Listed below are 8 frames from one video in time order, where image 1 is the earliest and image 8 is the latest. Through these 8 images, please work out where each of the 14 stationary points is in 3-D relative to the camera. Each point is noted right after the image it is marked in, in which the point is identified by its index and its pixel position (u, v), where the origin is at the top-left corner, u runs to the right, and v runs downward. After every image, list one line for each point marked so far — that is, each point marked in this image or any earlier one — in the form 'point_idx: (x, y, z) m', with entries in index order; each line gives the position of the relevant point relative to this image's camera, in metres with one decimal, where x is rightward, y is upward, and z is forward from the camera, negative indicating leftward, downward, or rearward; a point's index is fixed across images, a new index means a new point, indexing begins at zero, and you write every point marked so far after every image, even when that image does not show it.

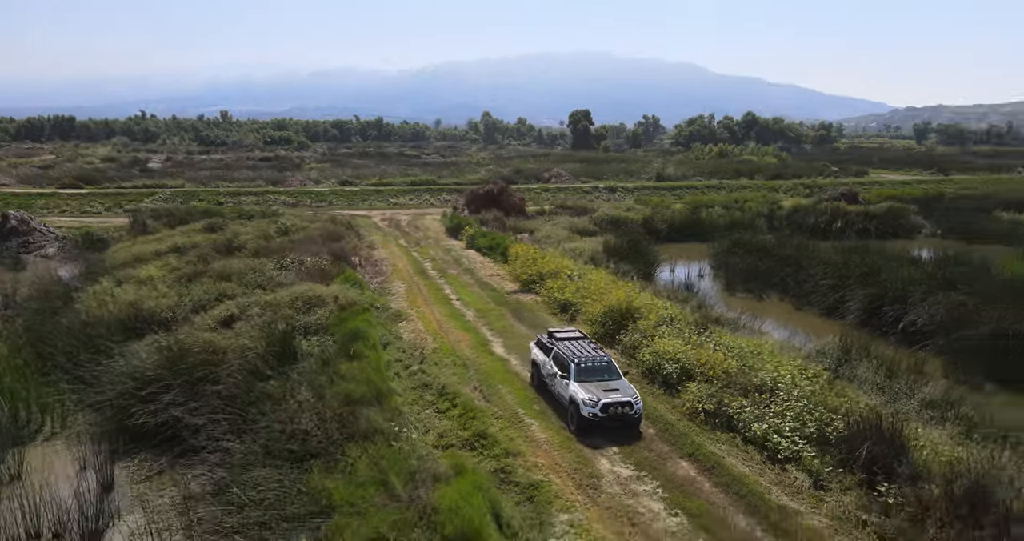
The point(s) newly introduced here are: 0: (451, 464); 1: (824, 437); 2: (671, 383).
0: (-0.4, -2.1, +8.1) m
1: (+4.0, -2.0, +8.8) m
2: (+2.5, -1.6, +11.4) m
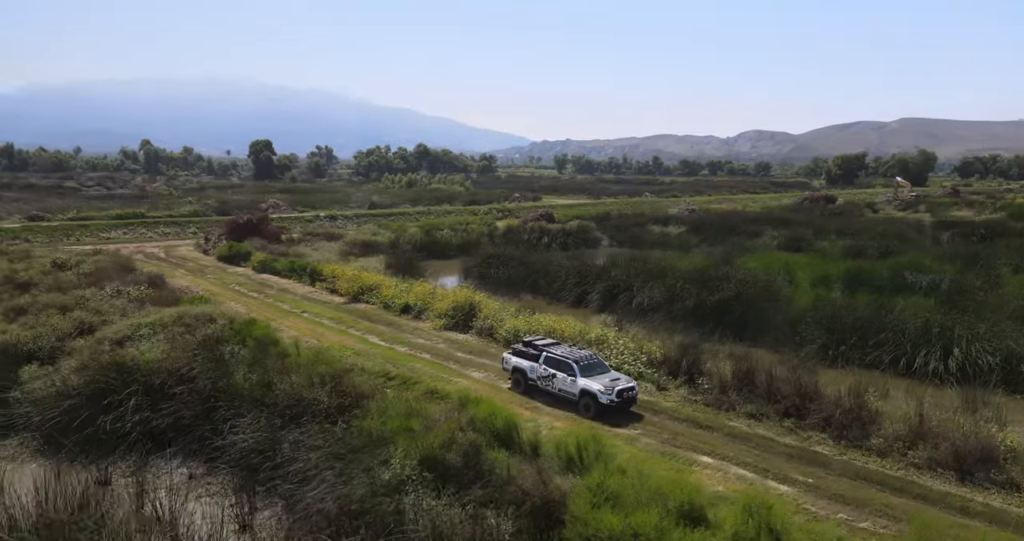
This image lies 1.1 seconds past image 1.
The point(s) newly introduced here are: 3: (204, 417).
0: (-0.8, -2.0, +11.5) m
1: (+2.9, -1.7, +14.0) m
2: (+0.5, -1.5, +15.7) m
3: (-4.8, -2.3, +12.1) m
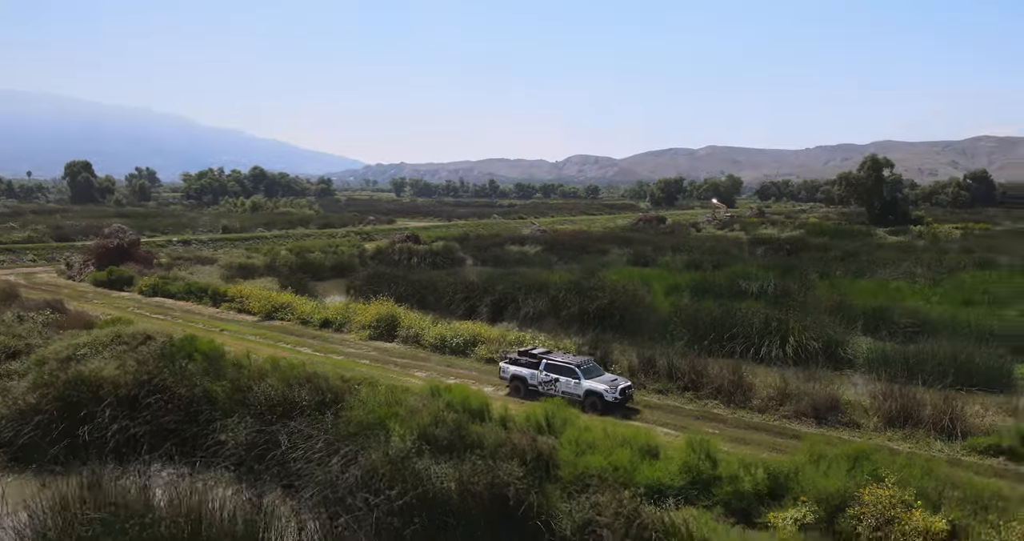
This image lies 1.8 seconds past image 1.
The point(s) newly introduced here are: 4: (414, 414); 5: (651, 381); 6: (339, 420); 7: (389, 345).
0: (-1.5, -2.2, +13.4) m
1: (+1.6, -1.9, +16.7) m
2: (-1.2, -1.8, +17.8) m
3: (-5.6, -2.6, +13.1) m
4: (-1.6, -2.3, +12.1) m
5: (+3.1, -2.1, +15.4) m
6: (-2.8, -2.4, +12.2) m
7: (-3.0, -1.8, +18.5) m
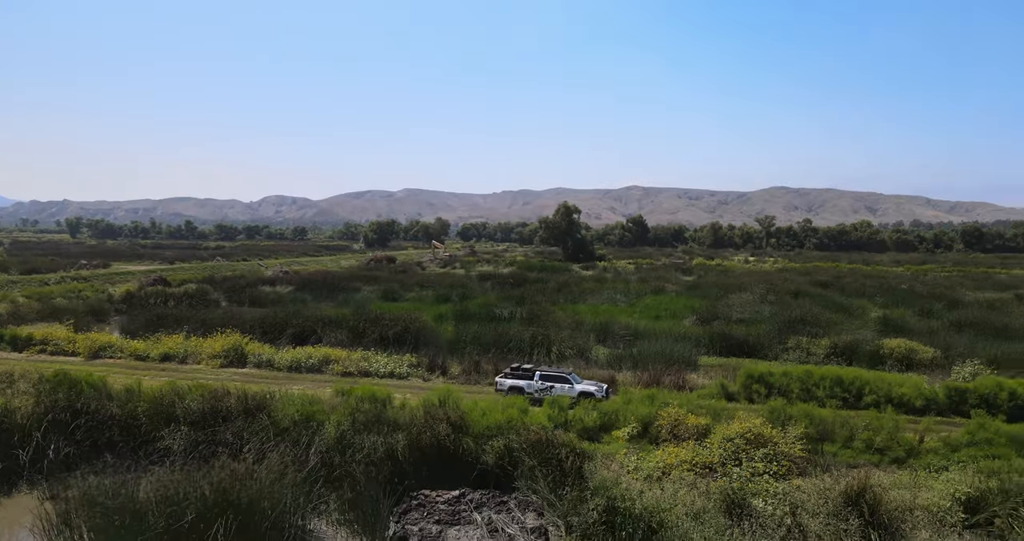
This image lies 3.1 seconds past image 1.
0: (-4.1, -2.8, +16.9) m
1: (-2.5, -2.7, +21.1) m
2: (-5.6, -2.7, +21.1) m
3: (-7.8, -3.3, +15.0) m
4: (-3.7, -2.9, +15.7) m
5: (-0.6, -2.8, +20.5) m
6: (-4.9, -3.0, +15.3) m
7: (-7.5, -2.8, +21.0) m
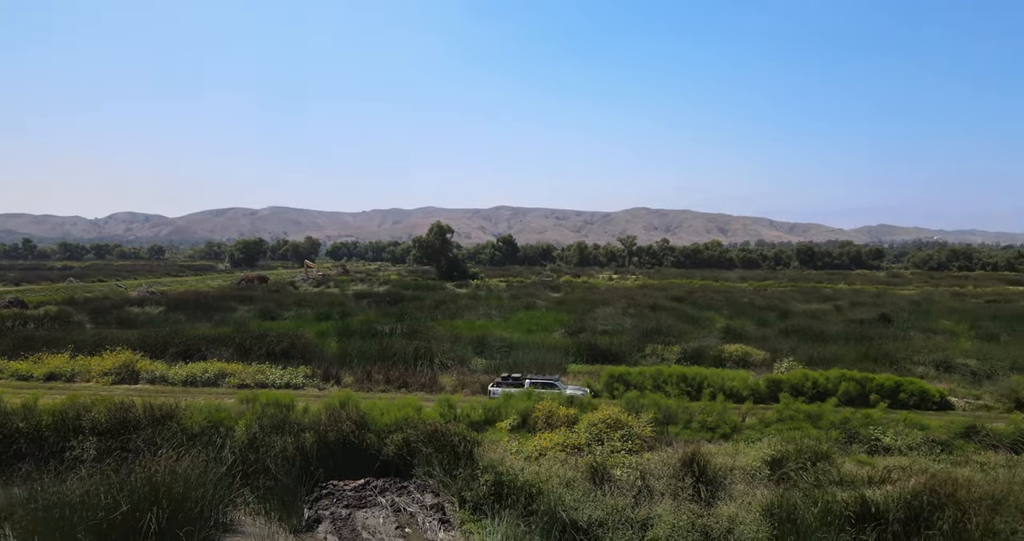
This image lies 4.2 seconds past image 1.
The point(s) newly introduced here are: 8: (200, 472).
0: (-6.8, -3.2, +18.1) m
1: (-5.9, -3.2, +22.5) m
2: (-8.9, -3.2, +22.0) m
3: (-10.0, -3.7, +15.6) m
4: (-6.1, -3.3, +17.0) m
5: (-3.9, -3.3, +22.3) m
6: (-7.2, -3.4, +16.4) m
7: (-10.8, -3.3, +21.6) m
8: (-5.7, -3.7, +13.6) m
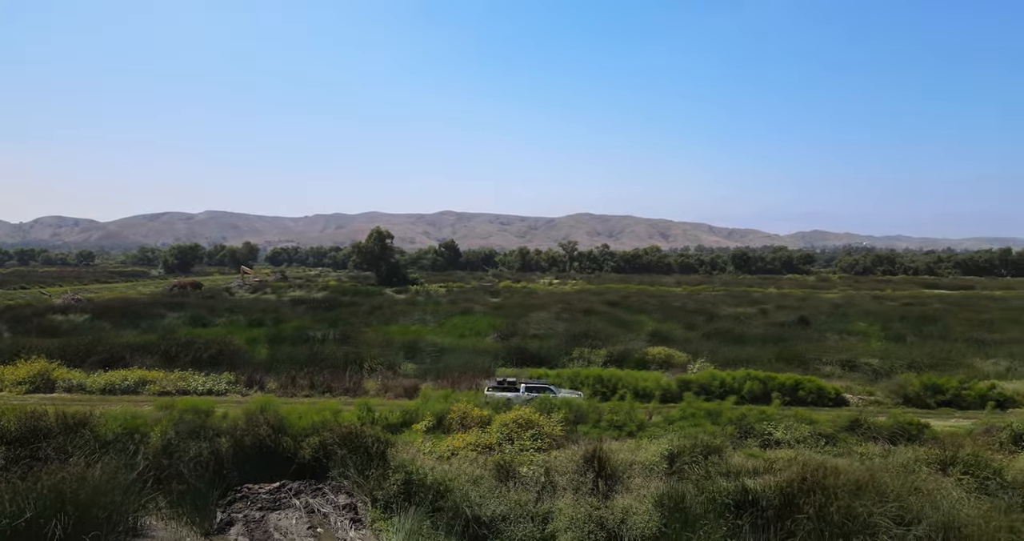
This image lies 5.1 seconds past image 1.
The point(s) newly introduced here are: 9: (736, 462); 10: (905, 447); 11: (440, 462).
0: (-8.8, -3.4, +18.1) m
1: (-8.3, -3.4, +22.6) m
2: (-11.2, -3.4, +21.9) m
3: (-11.8, -3.8, +15.4) m
4: (-8.1, -3.5, +17.1) m
5: (-6.3, -3.5, +22.5) m
6: (-9.1, -3.5, +16.4) m
7: (-13.0, -3.5, +21.3) m
8: (-7.4, -3.8, +13.7) m
9: (+4.3, -3.7, +14.5) m
10: (+8.4, -3.8, +16.0) m
11: (-1.4, -3.8, +15.0) m
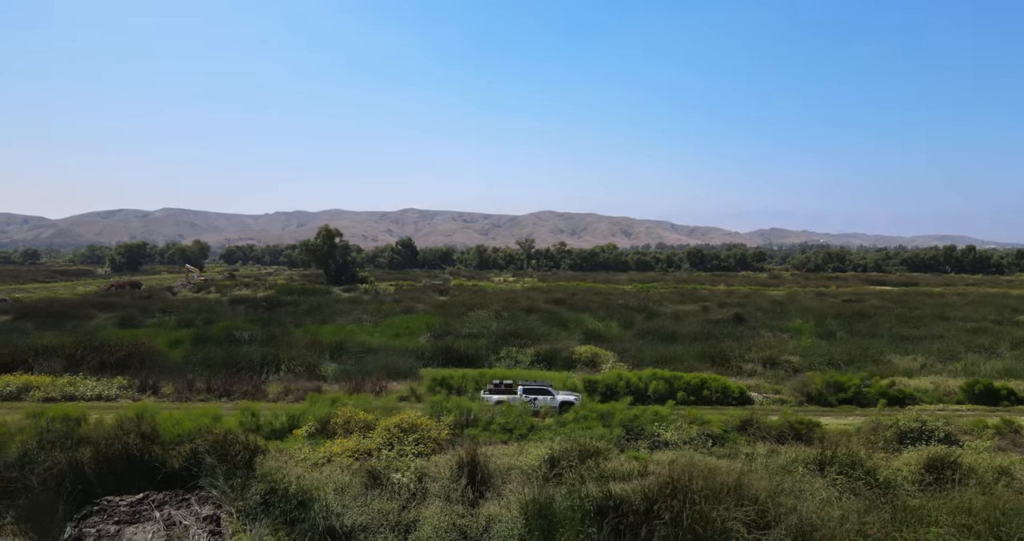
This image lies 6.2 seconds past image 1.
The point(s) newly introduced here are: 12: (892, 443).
0: (-11.4, -3.4, +17.2) m
1: (-11.0, -3.4, +21.7) m
2: (-13.9, -3.4, +20.8) m
3: (-14.3, -3.9, +14.4) m
4: (-10.6, -3.5, +16.2) m
5: (-9.0, -3.4, +21.7) m
6: (-11.6, -3.6, +15.5) m
7: (-15.7, -3.5, +20.2) m
8: (-9.7, -3.8, +12.9) m
9: (+1.9, -3.7, +14.2) m
10: (+5.9, -3.7, +15.9) m
11: (-3.9, -3.8, +14.4) m
12: (+8.2, -3.7, +16.2) m
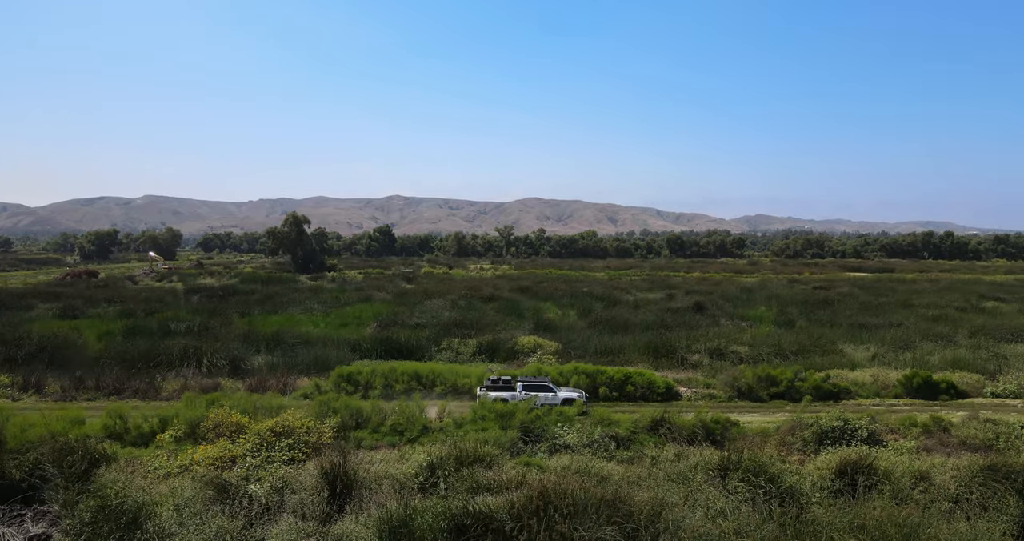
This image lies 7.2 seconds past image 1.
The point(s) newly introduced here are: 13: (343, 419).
0: (-13.6, -3.2, +15.7) m
1: (-13.4, -3.1, +20.2) m
2: (-16.3, -3.2, +19.2) m
3: (-16.5, -3.7, +12.8) m
4: (-12.9, -3.3, +14.6) m
5: (-11.4, -3.1, +20.2) m
6: (-13.8, -3.4, +13.9) m
7: (-18.1, -3.3, +18.5) m
8: (-11.9, -3.7, +11.3) m
9: (-0.3, -3.5, +12.9) m
10: (+3.7, -3.5, +14.6) m
11: (-6.1, -3.6, +13.0) m
12: (+5.9, -3.4, +14.9) m
13: (-3.6, -3.1, +15.9) m
